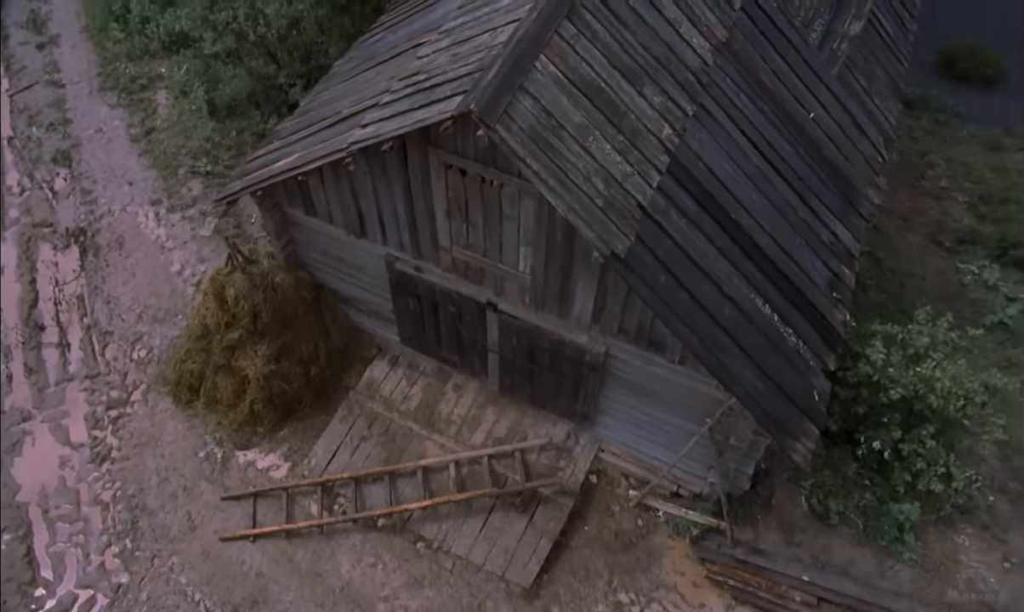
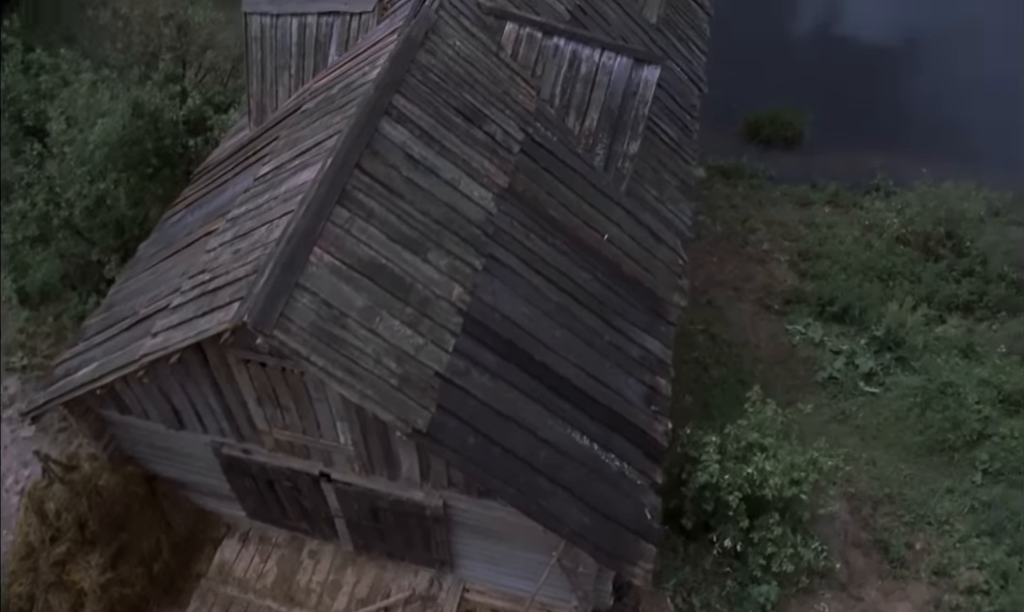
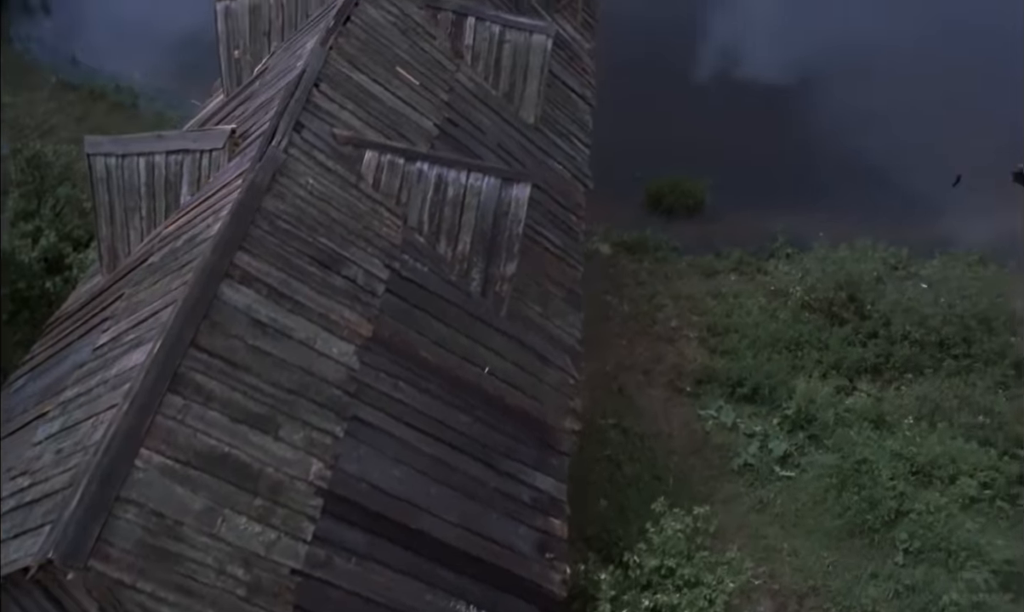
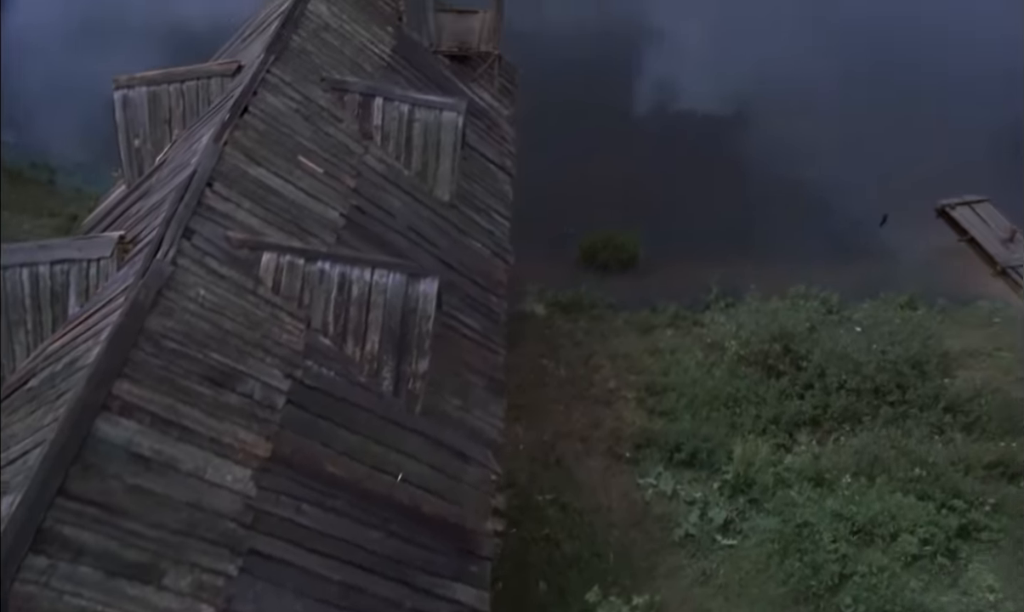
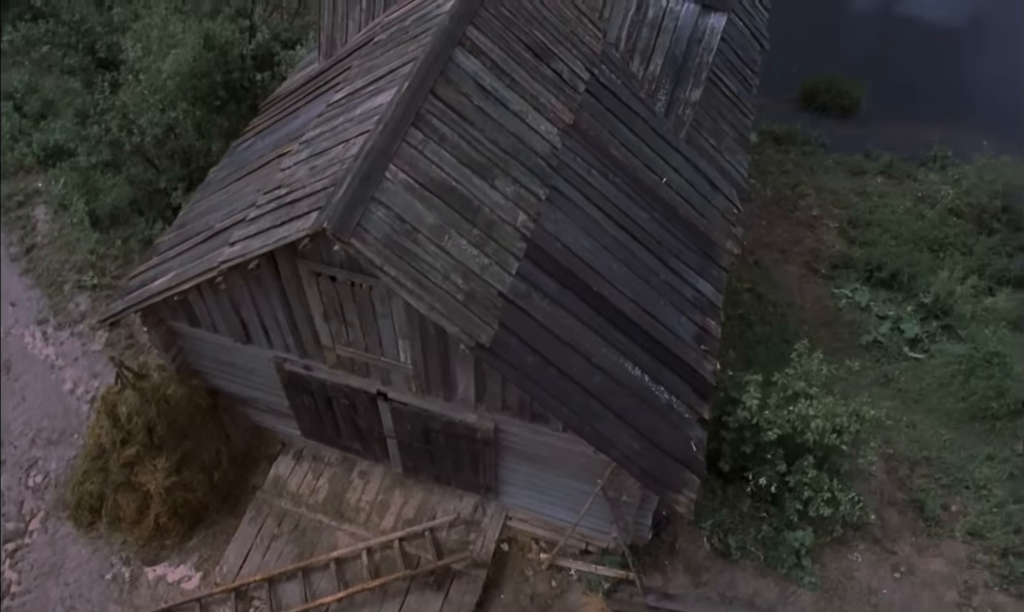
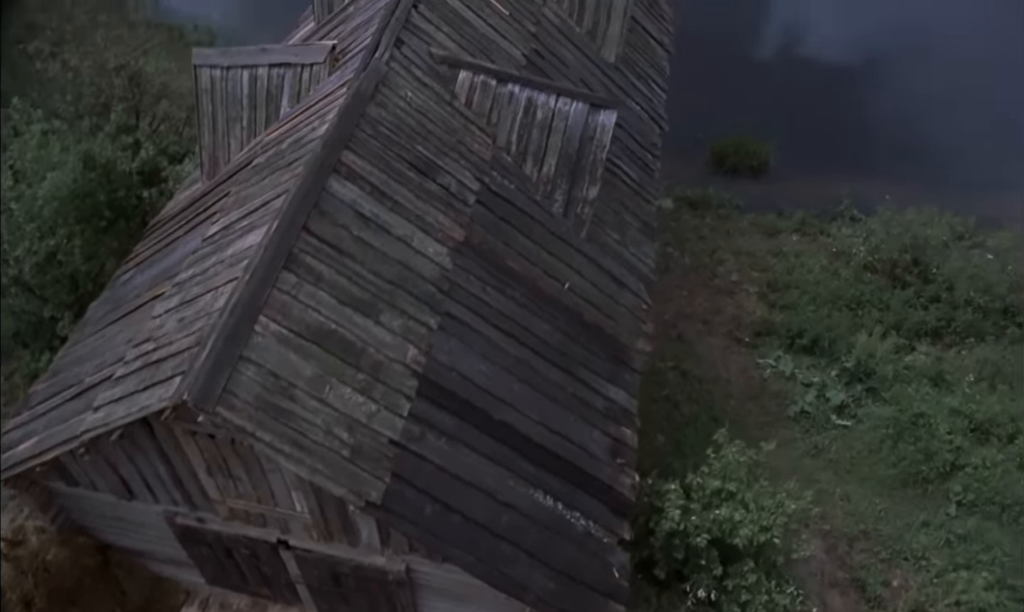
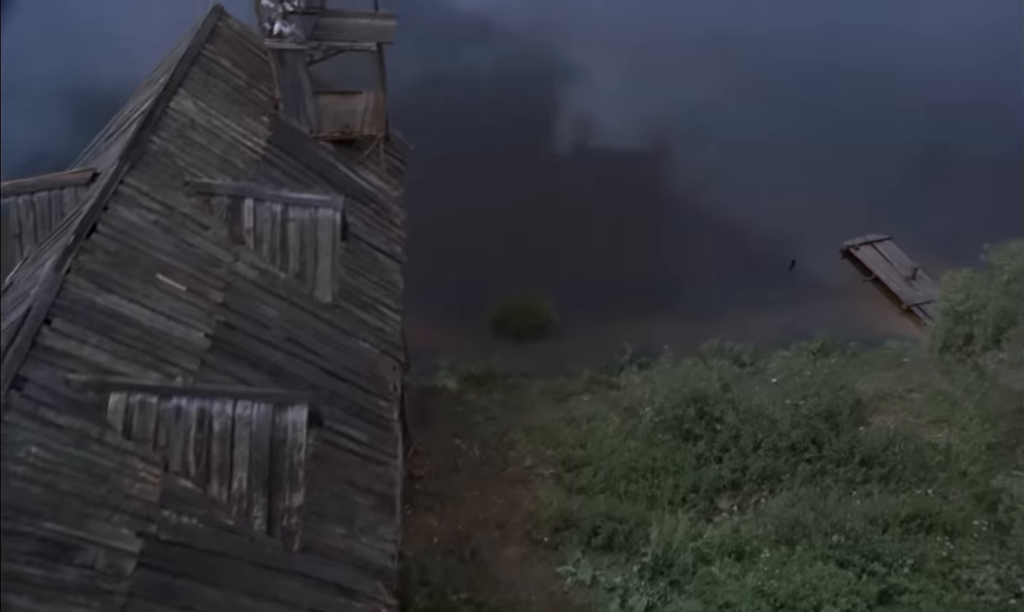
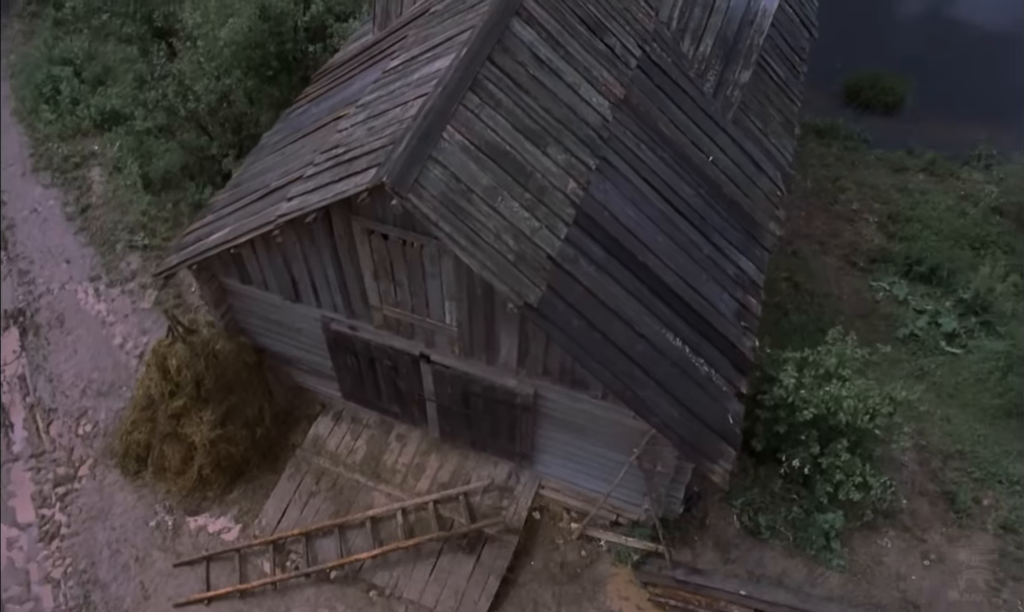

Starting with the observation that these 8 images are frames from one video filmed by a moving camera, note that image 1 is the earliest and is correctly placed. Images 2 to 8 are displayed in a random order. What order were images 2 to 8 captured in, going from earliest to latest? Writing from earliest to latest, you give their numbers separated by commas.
8, 5, 2, 6, 3, 4, 7
